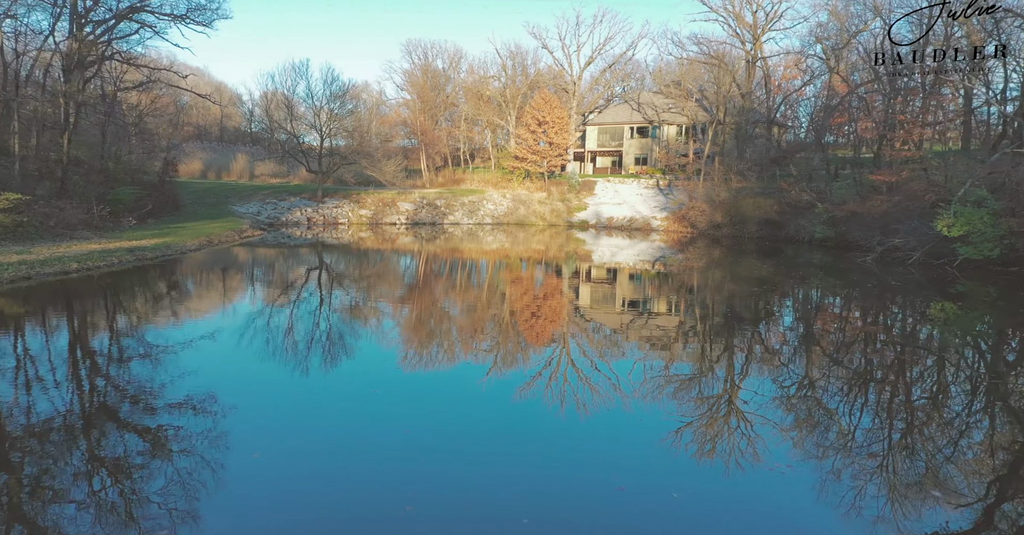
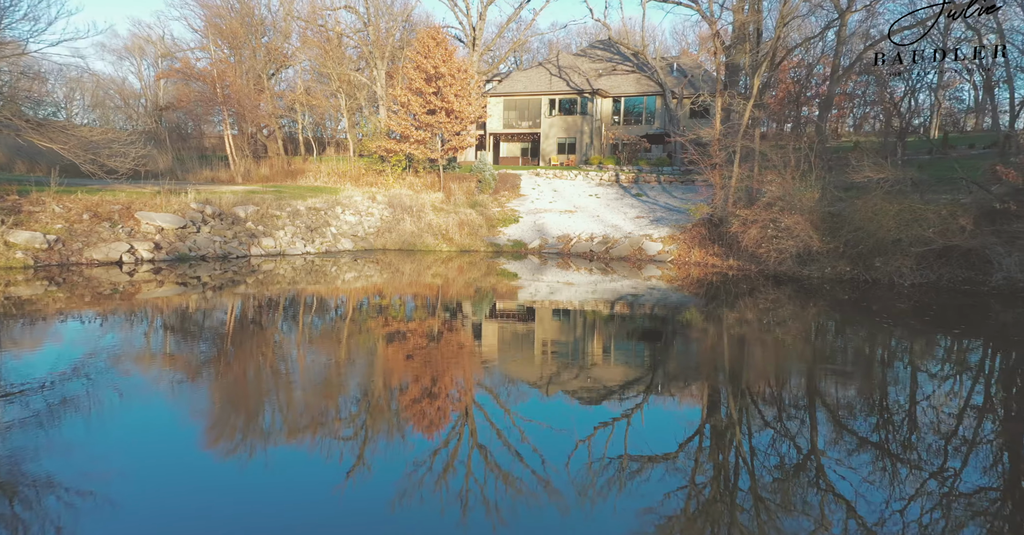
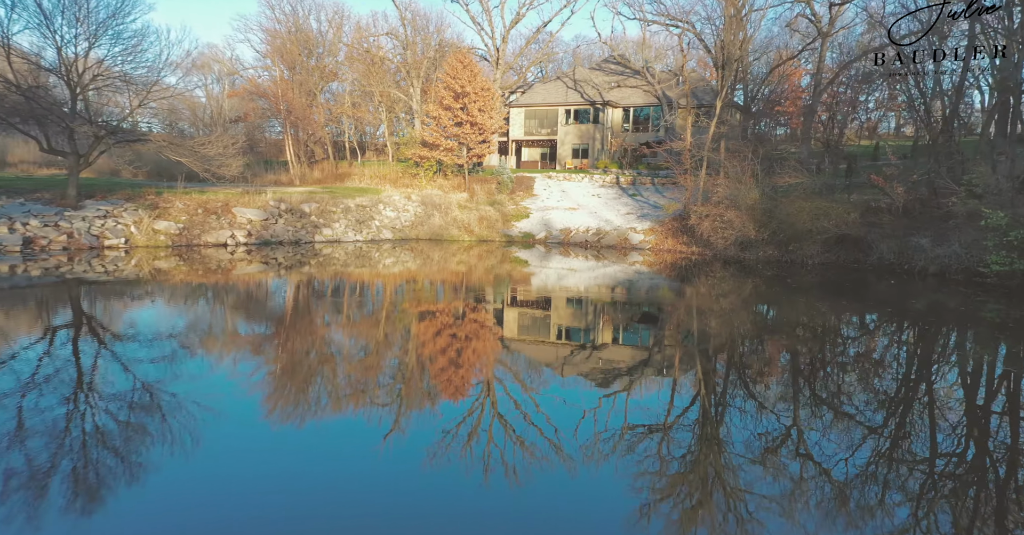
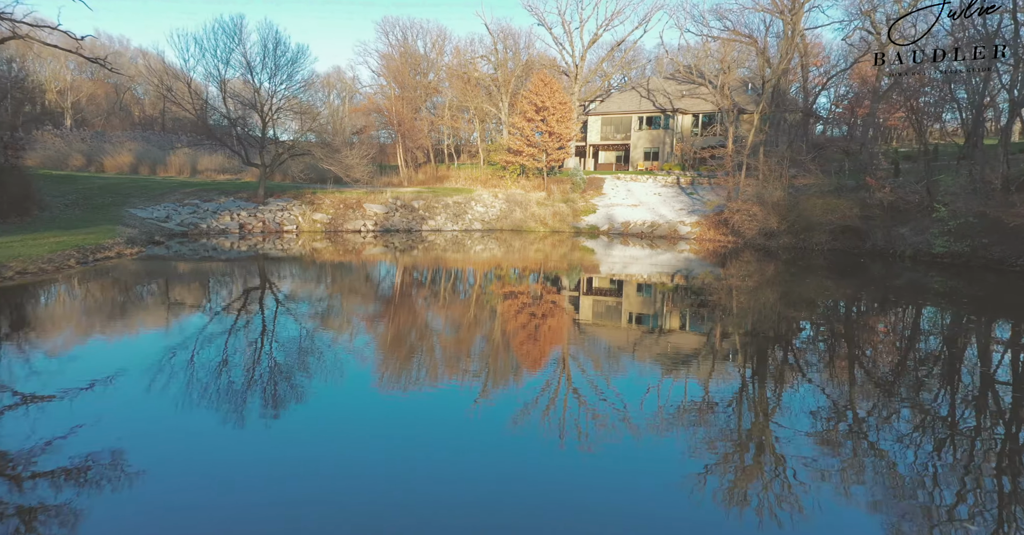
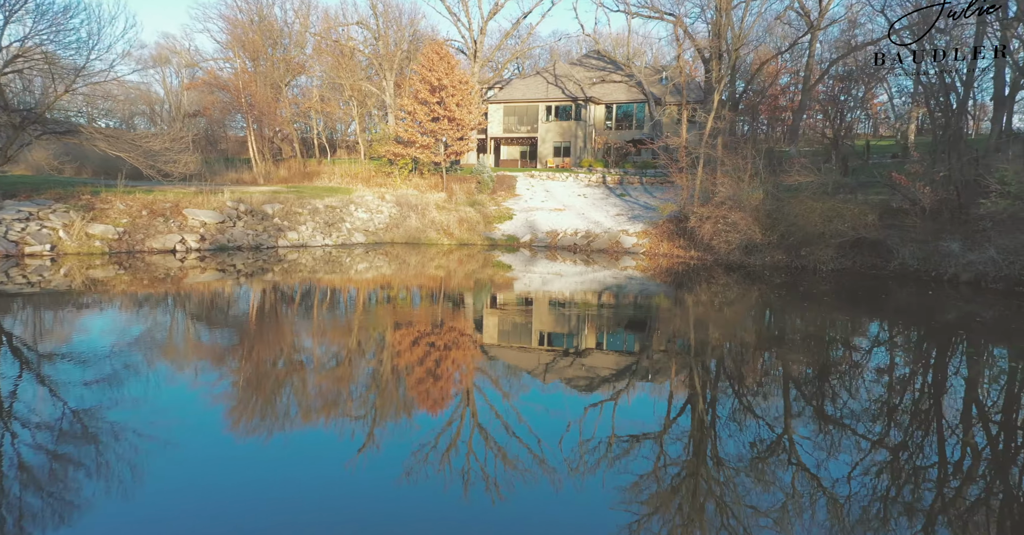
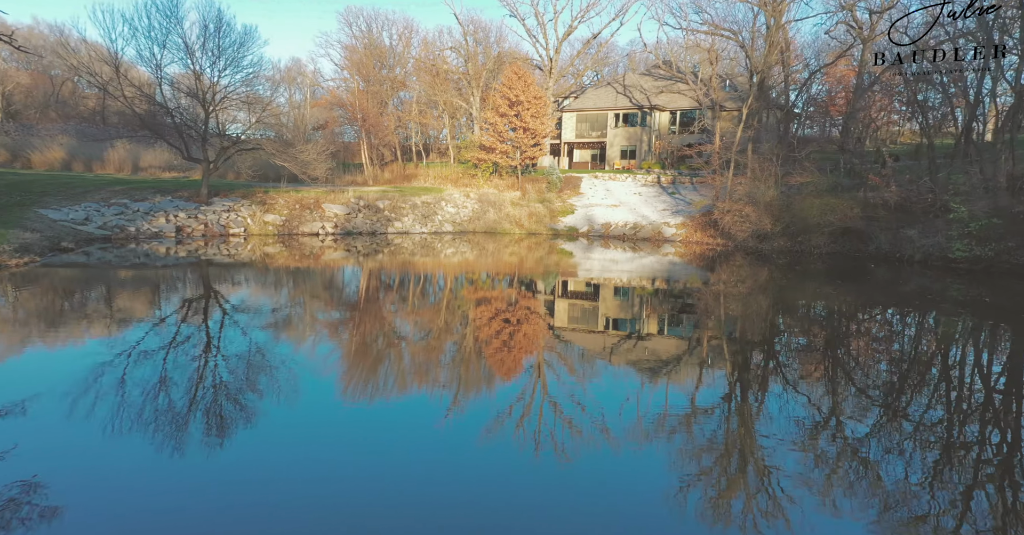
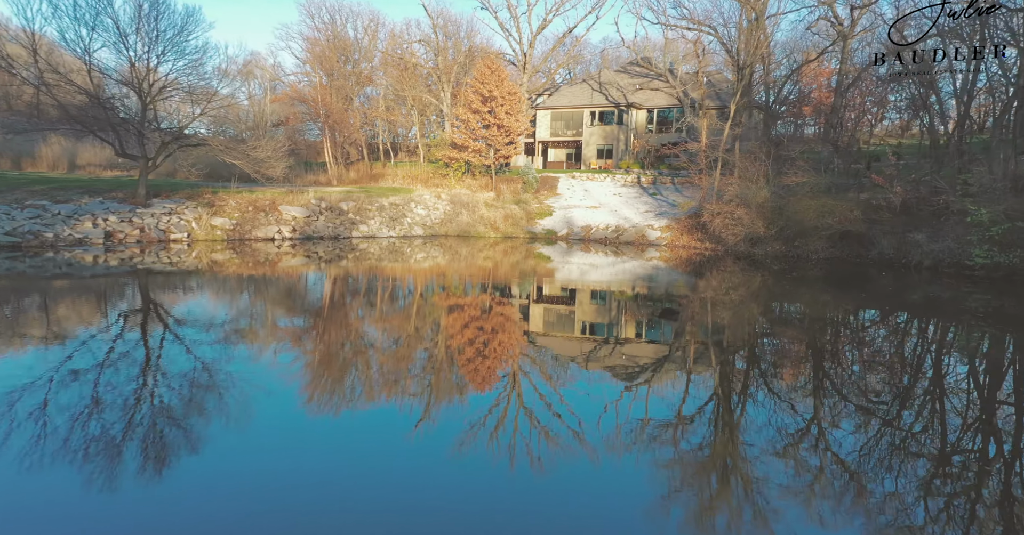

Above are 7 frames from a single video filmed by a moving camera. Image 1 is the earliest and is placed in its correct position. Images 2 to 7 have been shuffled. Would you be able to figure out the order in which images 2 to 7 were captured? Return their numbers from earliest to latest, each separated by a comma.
4, 6, 7, 3, 5, 2
